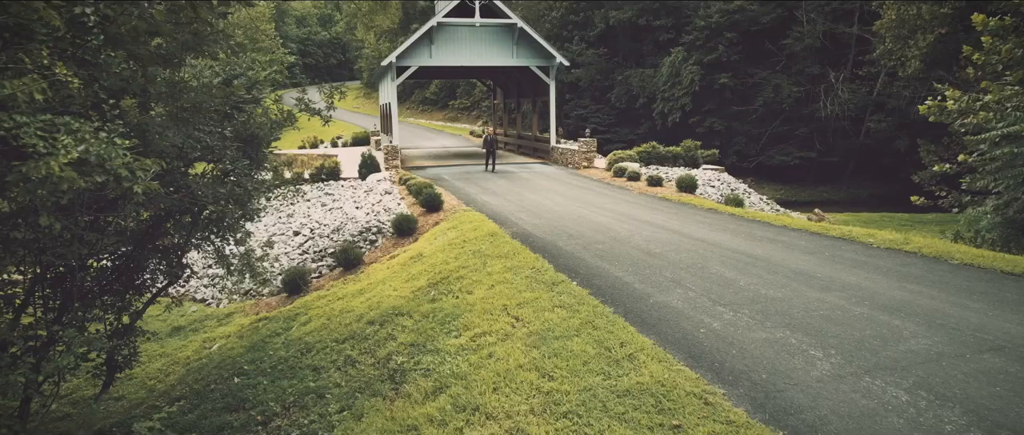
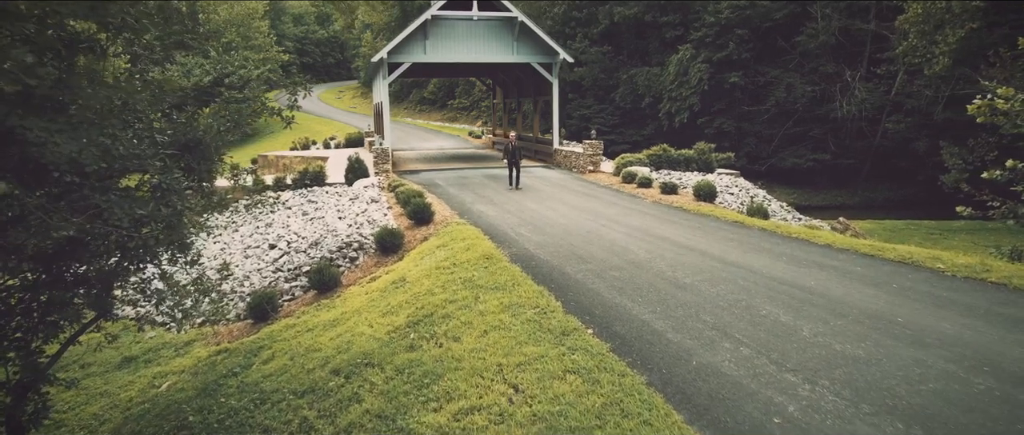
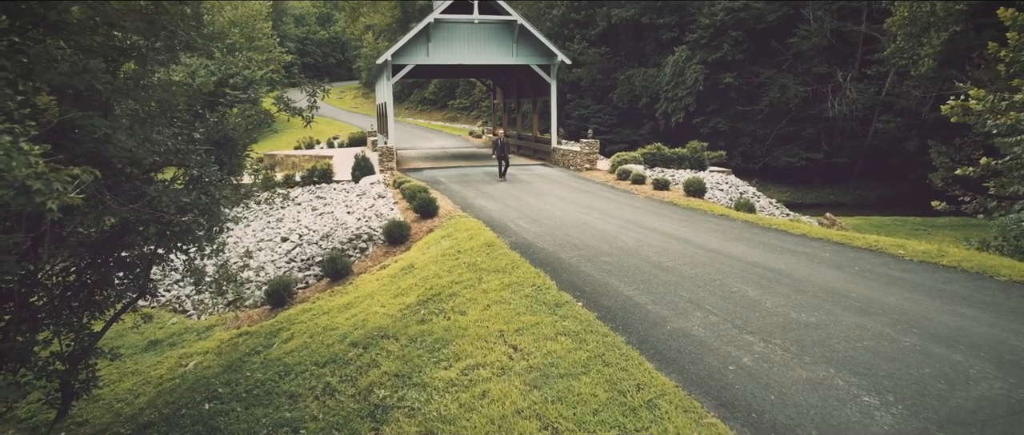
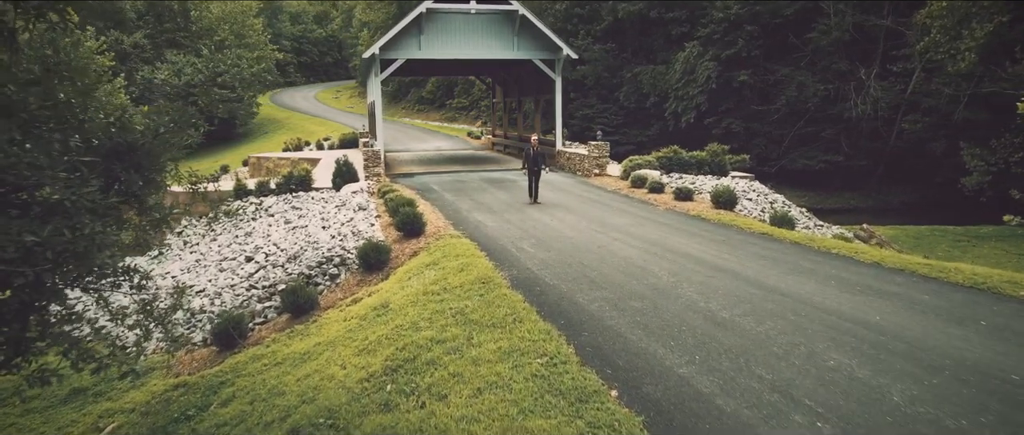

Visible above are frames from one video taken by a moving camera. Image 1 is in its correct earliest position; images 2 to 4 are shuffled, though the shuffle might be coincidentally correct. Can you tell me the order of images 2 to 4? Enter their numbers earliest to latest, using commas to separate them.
3, 2, 4
